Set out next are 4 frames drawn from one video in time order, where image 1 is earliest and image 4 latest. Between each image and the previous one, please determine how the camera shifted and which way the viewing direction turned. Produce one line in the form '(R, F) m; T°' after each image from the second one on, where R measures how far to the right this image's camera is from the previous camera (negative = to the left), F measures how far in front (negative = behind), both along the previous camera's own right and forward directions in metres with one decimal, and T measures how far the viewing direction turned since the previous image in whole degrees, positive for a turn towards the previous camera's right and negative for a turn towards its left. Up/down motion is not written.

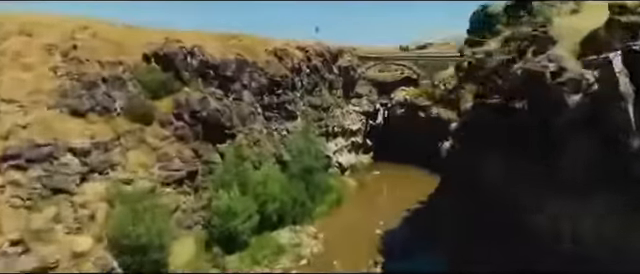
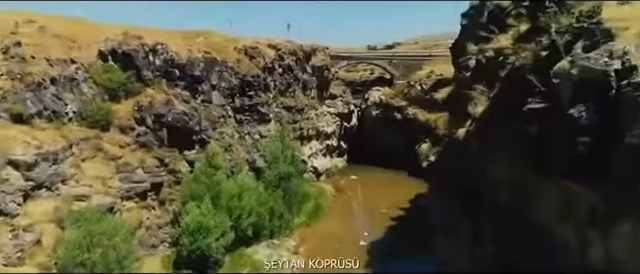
(-1.5, +4.1) m; +5°
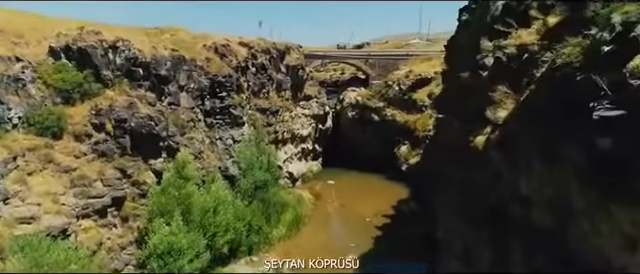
(-1.6, +4.1) m; +4°
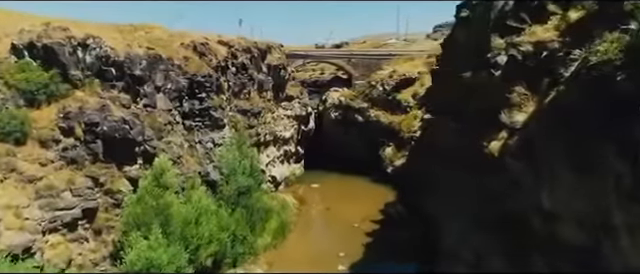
(-1.1, +2.4) m; +3°
